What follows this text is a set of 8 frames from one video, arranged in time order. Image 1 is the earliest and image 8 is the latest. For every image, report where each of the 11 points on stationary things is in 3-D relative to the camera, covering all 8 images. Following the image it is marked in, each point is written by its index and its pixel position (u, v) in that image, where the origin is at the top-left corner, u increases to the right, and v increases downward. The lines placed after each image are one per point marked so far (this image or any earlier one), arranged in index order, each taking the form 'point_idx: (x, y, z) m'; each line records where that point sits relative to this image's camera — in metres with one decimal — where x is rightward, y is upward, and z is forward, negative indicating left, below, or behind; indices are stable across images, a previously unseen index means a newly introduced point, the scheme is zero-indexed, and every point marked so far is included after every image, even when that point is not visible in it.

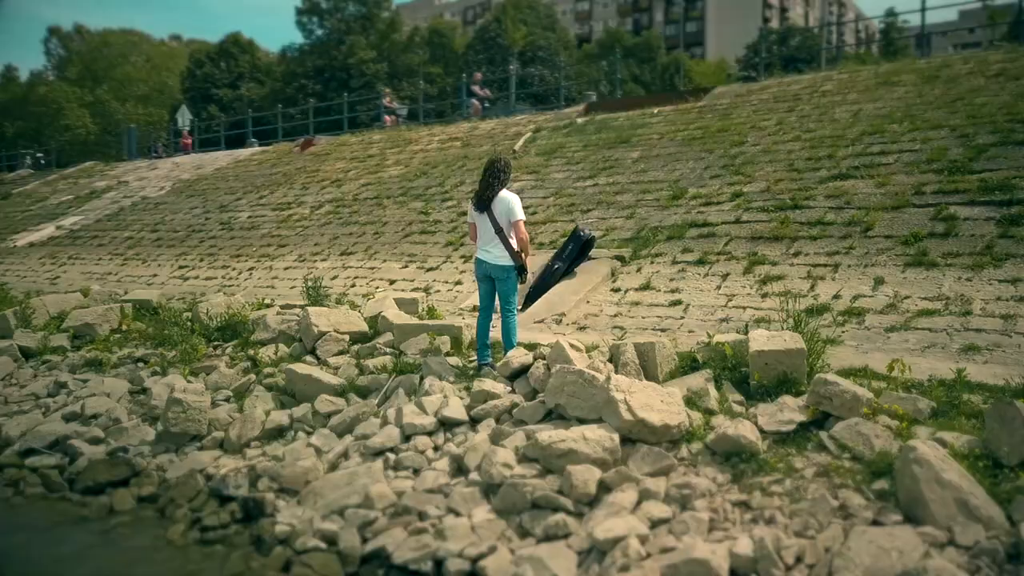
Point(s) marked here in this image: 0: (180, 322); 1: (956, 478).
0: (-4.0, -0.4, +10.3) m
1: (+2.4, -1.0, +4.6) m
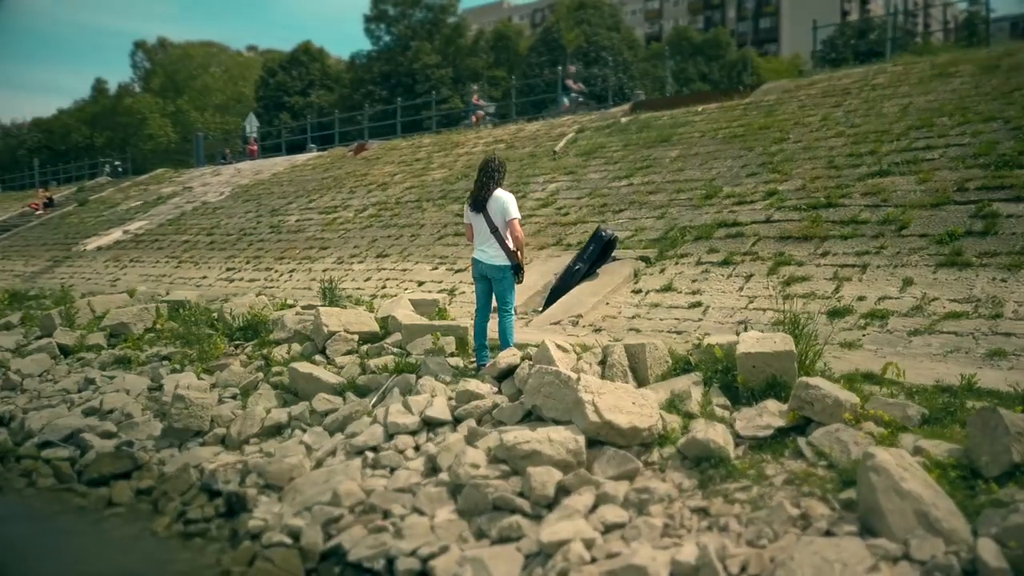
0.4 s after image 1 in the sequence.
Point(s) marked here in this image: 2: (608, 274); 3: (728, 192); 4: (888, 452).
0: (-3.8, -0.4, +10.6) m
1: (+2.0, -1.0, +4.4) m
2: (+1.3, +0.2, +11.1) m
3: (+3.2, +1.5, +13.1) m
4: (+2.0, -0.9, +4.6) m
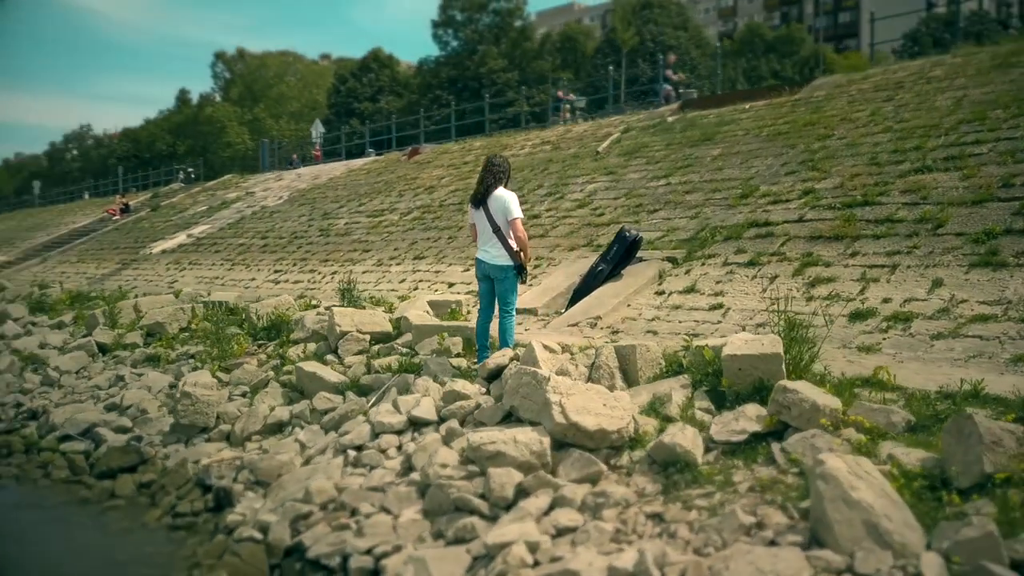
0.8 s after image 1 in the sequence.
0: (-3.5, -0.4, +10.9) m
1: (+1.7, -1.0, +4.1) m
2: (+1.6, +0.2, +11.0) m
3: (+3.7, +1.4, +12.7) m
4: (+1.7, -0.9, +4.4) m
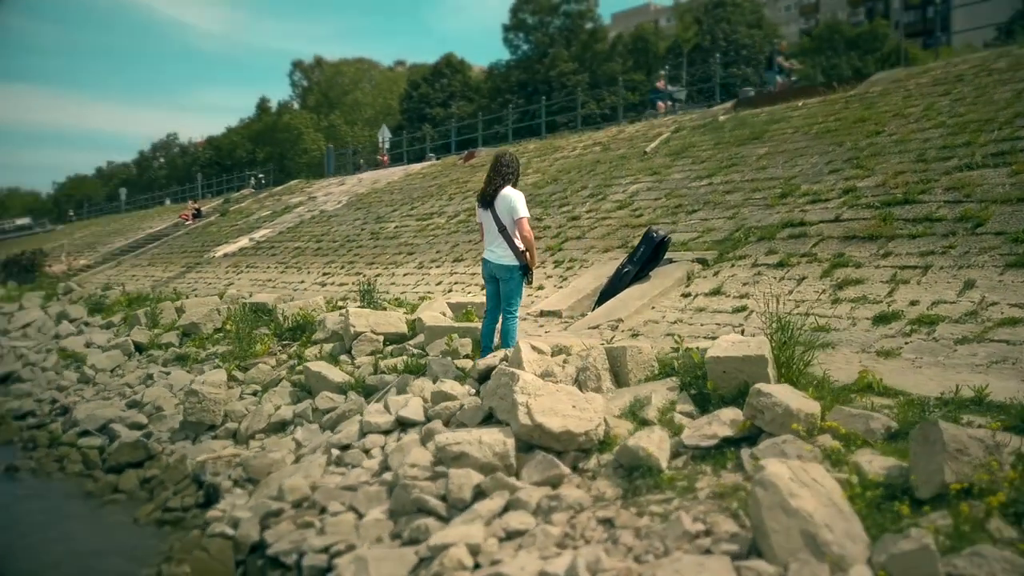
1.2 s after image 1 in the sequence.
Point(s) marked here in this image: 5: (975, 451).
0: (-3.2, -0.4, +11.1) m
1: (+1.3, -1.0, +3.9) m
2: (+1.8, +0.1, +10.7) m
3: (+4.2, +1.4, +12.3) m
4: (+1.3, -0.9, +4.2) m
5: (+2.2, -0.8, +4.2) m
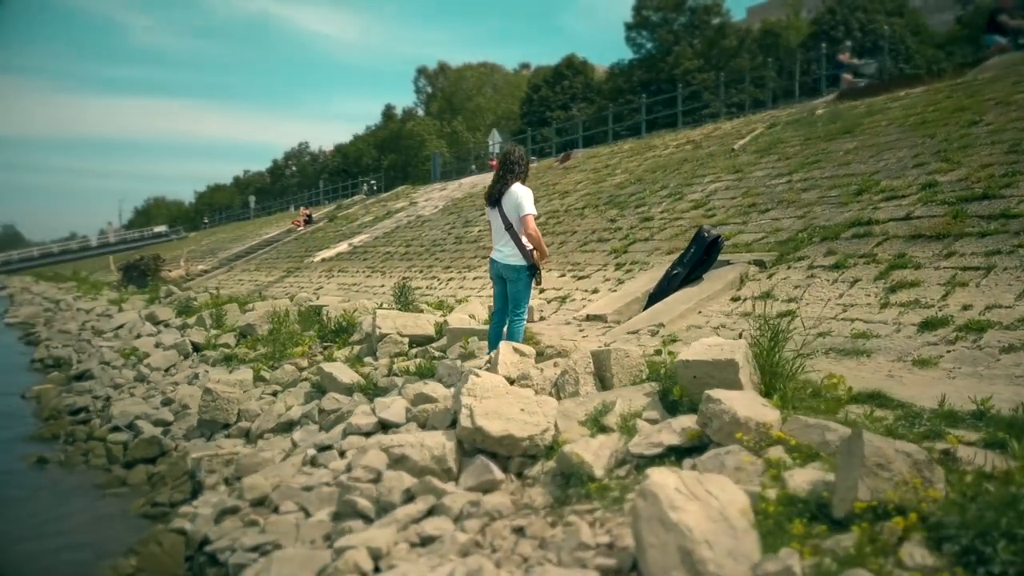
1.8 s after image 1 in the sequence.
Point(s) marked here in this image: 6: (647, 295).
0: (-2.6, -0.5, +11.3) m
1: (+0.7, -1.0, +3.5) m
2: (+2.3, +0.1, +10.2) m
3: (+4.9, +1.4, +11.4) m
4: (+0.8, -0.8, +3.8) m
5: (+1.6, -0.8, +3.7) m
6: (+1.7, -0.1, +10.8) m
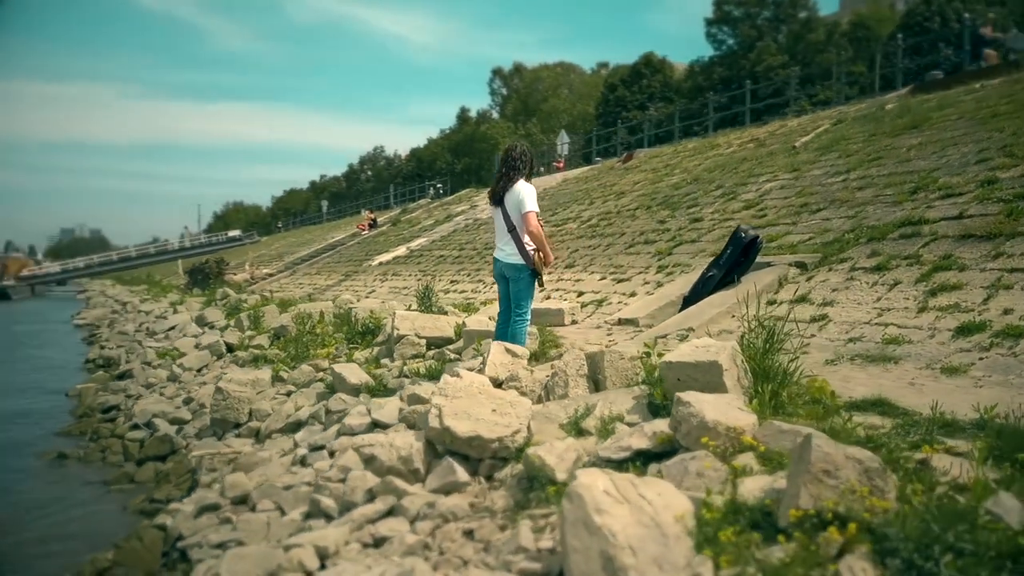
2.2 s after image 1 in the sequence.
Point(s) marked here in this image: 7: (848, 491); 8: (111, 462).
0: (-2.2, -0.5, +11.4) m
1: (+0.4, -0.9, +3.3) m
2: (+2.6, +0.1, +9.8) m
3: (+5.3, +1.3, +10.7) m
4: (+0.5, -0.8, +3.5) m
5: (+1.3, -0.7, +3.4) m
6: (+2.1, -0.1, +10.4) m
7: (+1.3, -0.8, +3.3) m
8: (-4.1, -1.8, +8.8) m
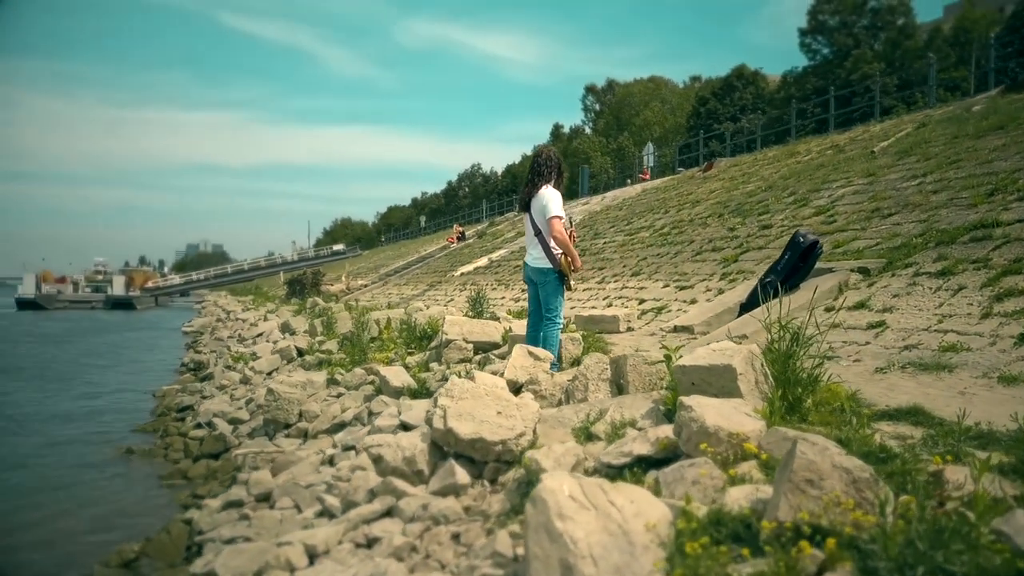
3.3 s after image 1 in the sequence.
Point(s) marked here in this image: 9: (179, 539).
0: (-1.4, -0.6, +11.5) m
1: (+0.2, -0.9, +3.1) m
2: (+3.2, 0.0, +9.3) m
3: (+5.9, +1.2, +10.0) m
4: (+0.3, -0.8, +3.4) m
5: (+1.2, -0.7, +3.1) m
6: (+2.7, -0.2, +10.1) m
7: (+1.1, -0.8, +3.0) m
8: (-3.6, -1.8, +9.1) m
9: (-2.2, -1.6, +5.6) m
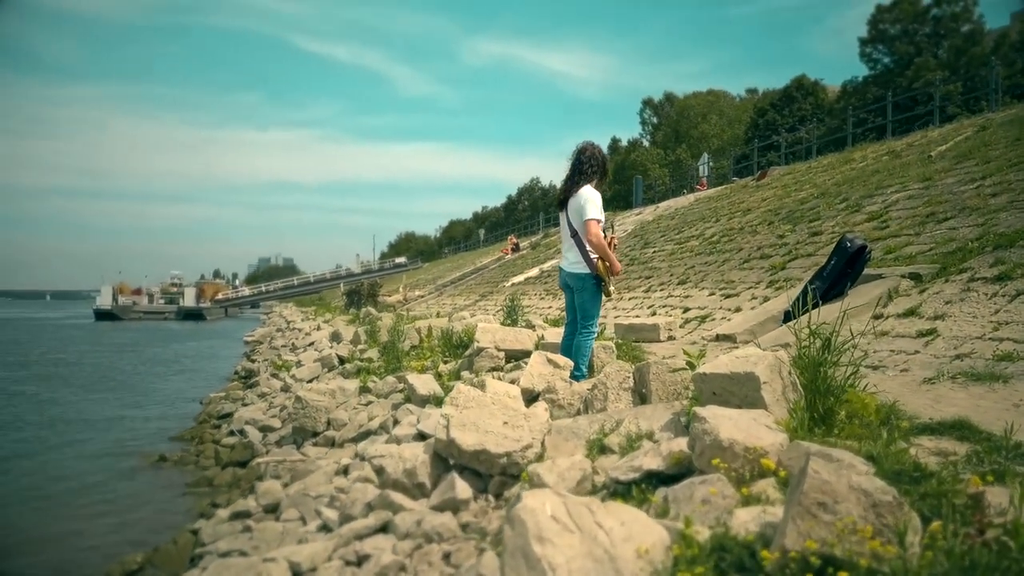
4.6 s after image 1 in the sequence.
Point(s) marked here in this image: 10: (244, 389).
0: (-0.9, -0.7, +11.2) m
1: (+0.2, -0.9, +2.8) m
2: (+3.5, -0.1, +8.8) m
3: (+6.3, +1.1, +9.3) m
4: (+0.3, -0.8, +3.0) m
5: (+1.1, -0.7, +2.7) m
6: (+3.1, -0.3, +9.6) m
7: (+1.0, -0.8, +2.7) m
8: (-3.3, -1.9, +9.0) m
9: (-2.1, -1.7, +5.5) m
10: (-4.8, -1.8, +15.4) m
